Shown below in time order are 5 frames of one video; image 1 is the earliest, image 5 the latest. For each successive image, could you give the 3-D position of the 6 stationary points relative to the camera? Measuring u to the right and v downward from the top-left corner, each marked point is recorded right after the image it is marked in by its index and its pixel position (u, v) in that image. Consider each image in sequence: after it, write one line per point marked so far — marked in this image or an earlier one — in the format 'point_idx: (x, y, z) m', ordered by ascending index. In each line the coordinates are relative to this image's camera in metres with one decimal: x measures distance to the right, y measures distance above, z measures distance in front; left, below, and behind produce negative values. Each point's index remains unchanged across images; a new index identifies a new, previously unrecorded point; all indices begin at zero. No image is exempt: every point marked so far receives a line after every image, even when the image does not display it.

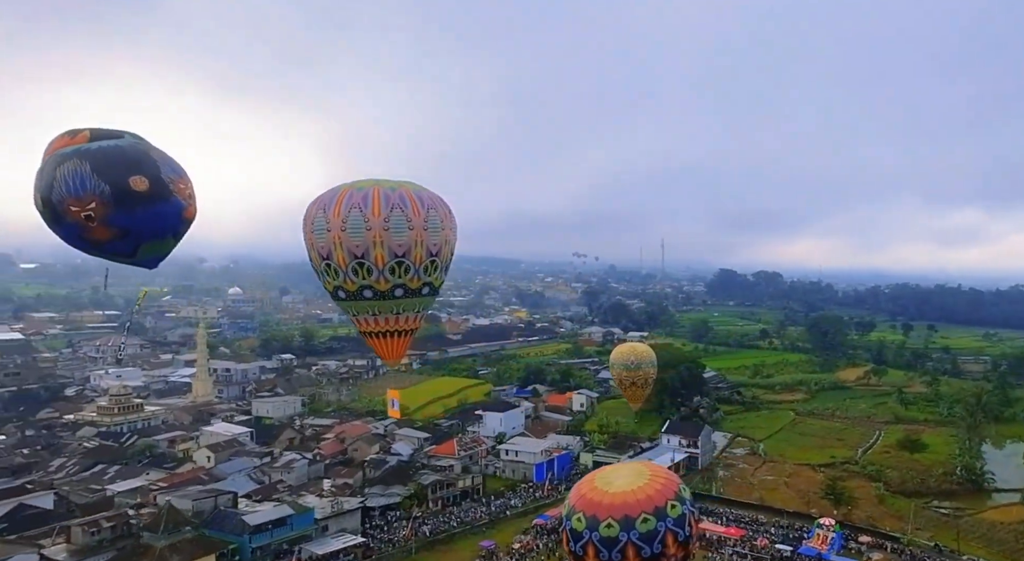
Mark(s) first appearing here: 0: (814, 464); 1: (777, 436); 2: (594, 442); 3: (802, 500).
0: (+5.2, -3.1, +13.3) m
1: (+5.2, -3.1, +15.2) m
2: (+1.7, -3.4, +16.4) m
3: (+4.5, -3.4, +11.9) m
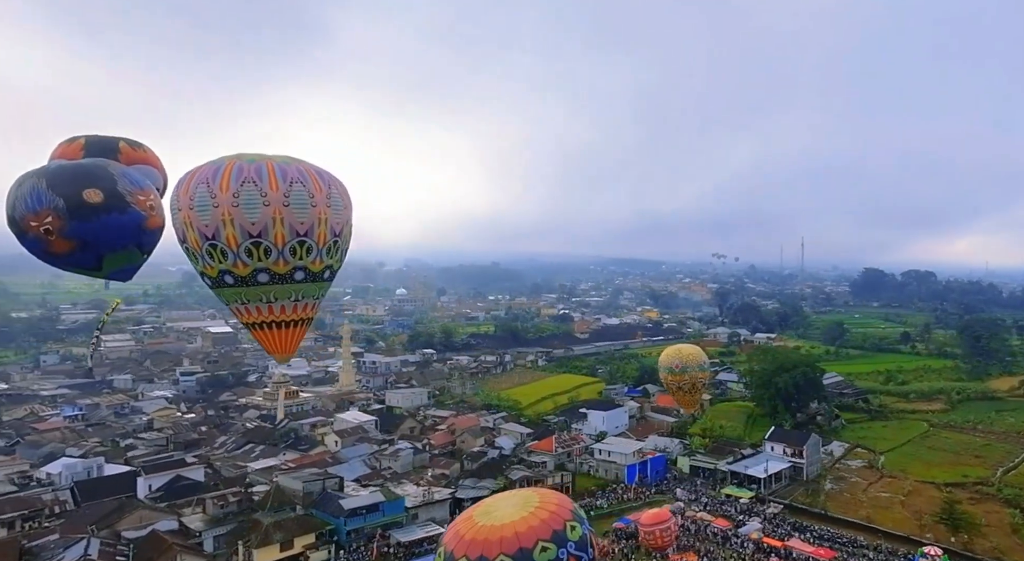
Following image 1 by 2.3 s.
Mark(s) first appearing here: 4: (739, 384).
0: (+6.3, -3.0, +11.4) m
1: (+6.7, -2.9, +13.3) m
2: (+3.5, -3.2, +15.1) m
3: (+5.4, -3.2, +10.2) m
4: (+5.7, -2.6, +19.7) m
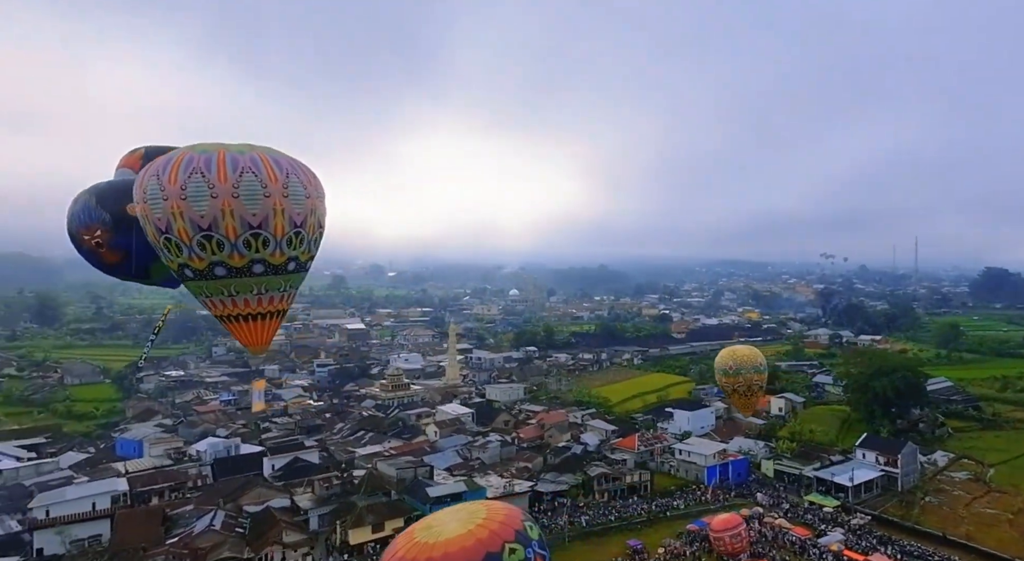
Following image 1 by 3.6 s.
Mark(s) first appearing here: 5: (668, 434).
0: (+7.2, -3.0, +10.3) m
1: (+7.9, -2.9, +12.1) m
2: (+5.0, -3.1, +14.4) m
3: (+6.1, -3.1, +9.3) m
4: (+7.8, -2.5, +18.6) m
5: (+3.6, -3.5, +17.8) m
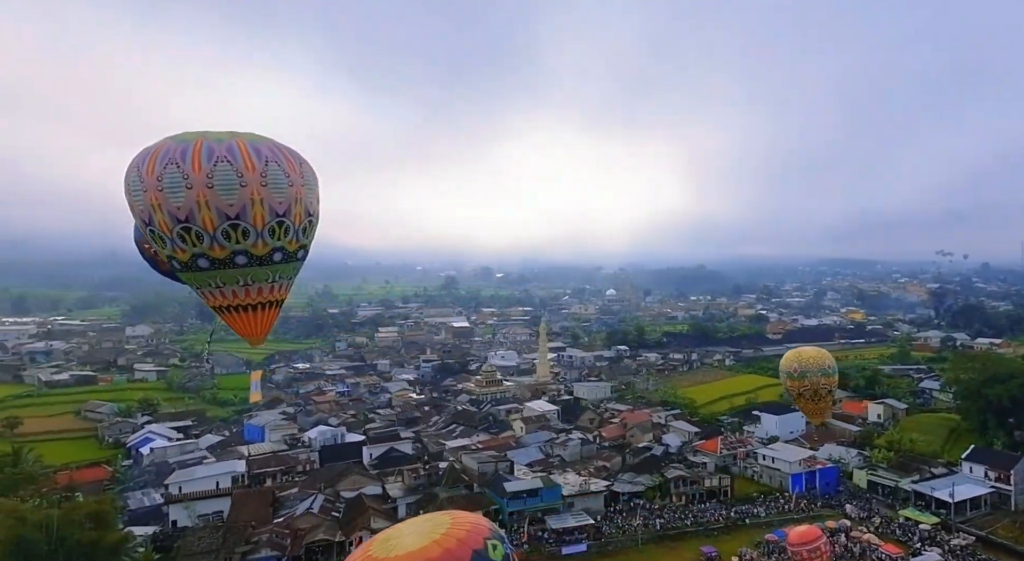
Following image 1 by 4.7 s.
0: (+7.9, -2.9, +8.9) m
1: (+8.8, -2.8, +10.6) m
2: (+6.2, -3.0, +13.2) m
3: (+6.7, -3.1, +8.0) m
4: (+9.5, -2.5, +17.0) m
5: (+5.3, -3.4, +16.8) m
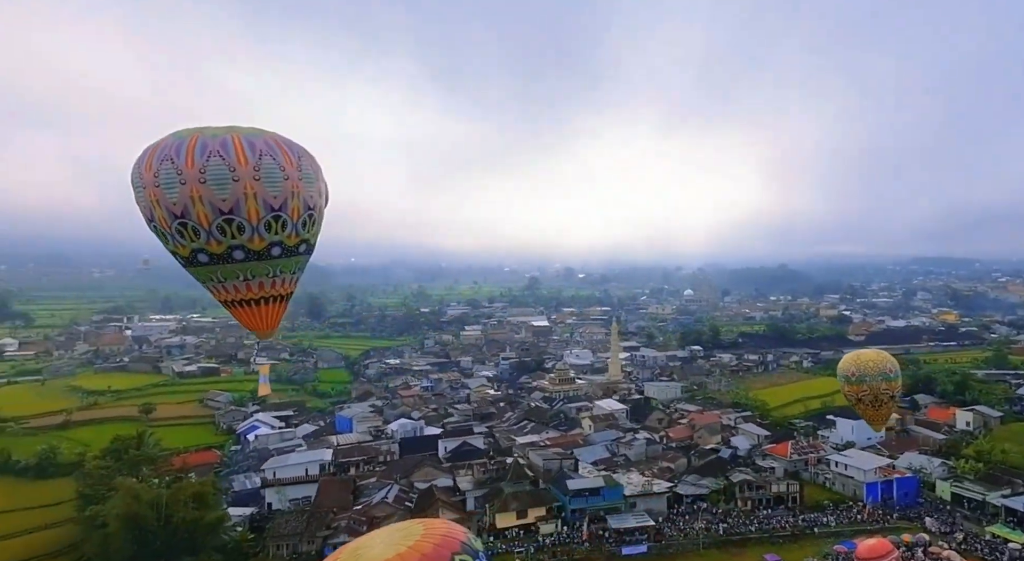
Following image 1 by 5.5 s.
0: (+8.4, -2.9, +7.7) m
1: (+9.4, -2.8, +9.3) m
2: (+7.1, -3.0, +12.2) m
3: (+7.1, -3.0, +6.9) m
4: (+10.8, -2.5, +15.6) m
5: (+6.5, -3.3, +15.8) m
